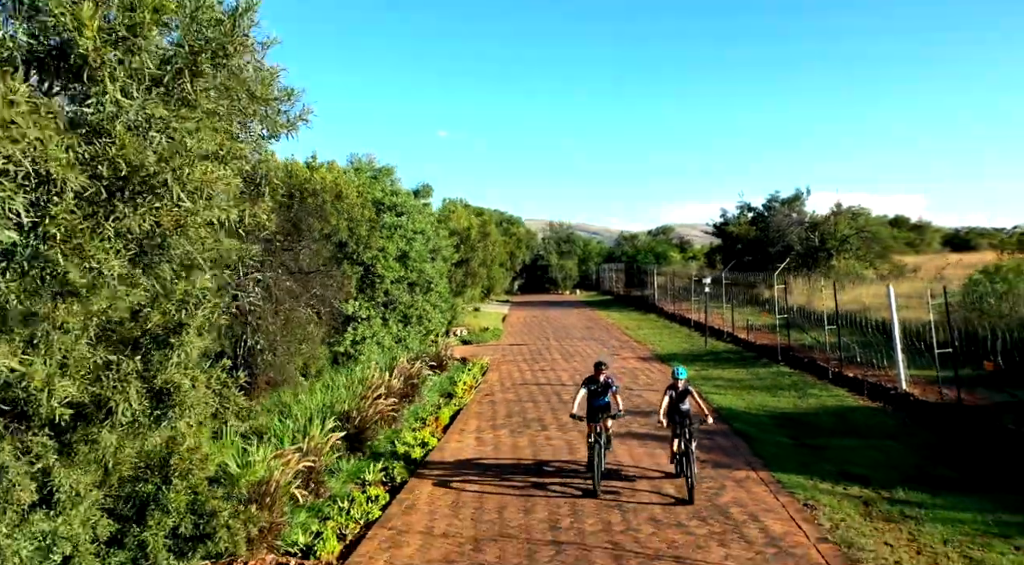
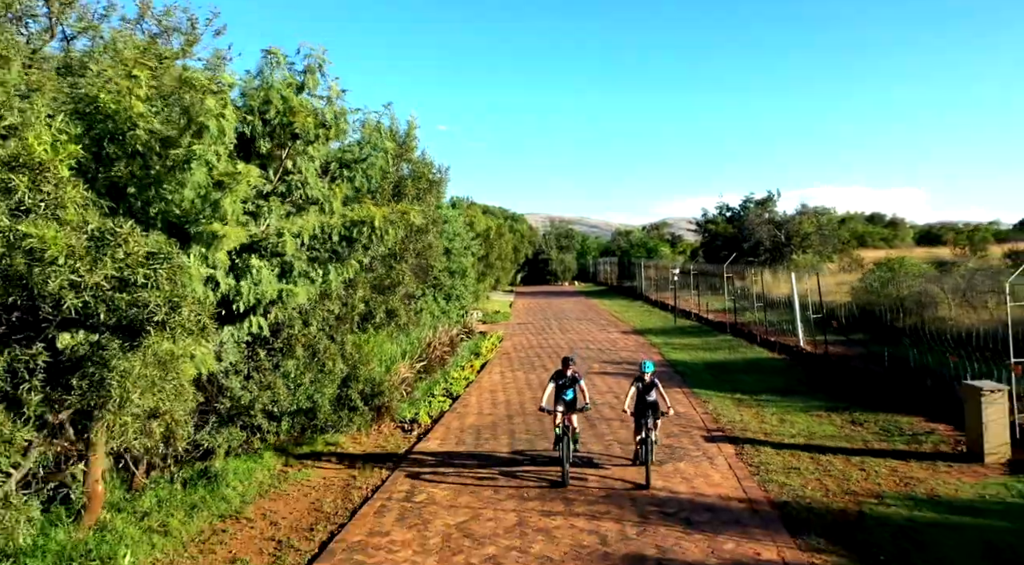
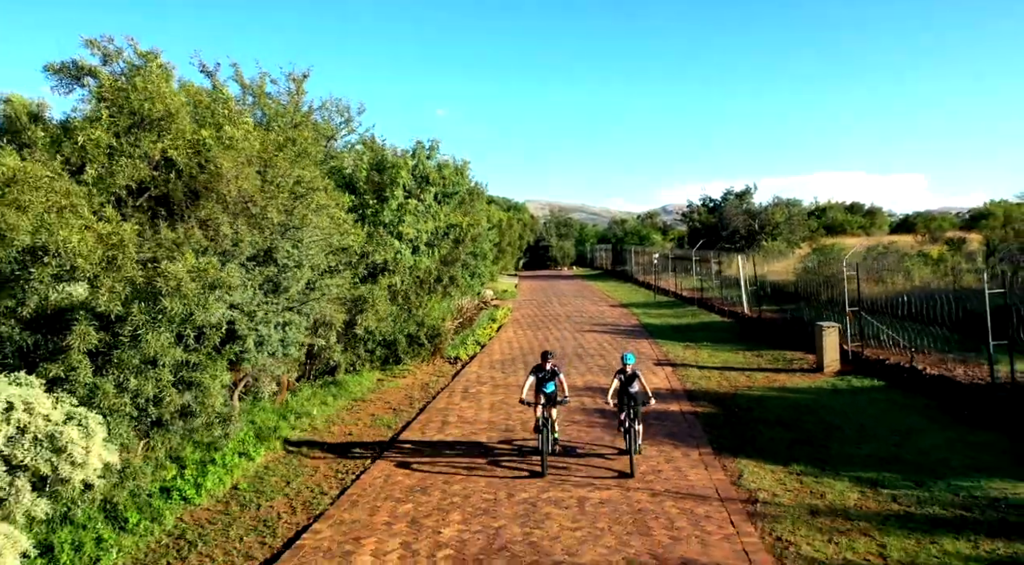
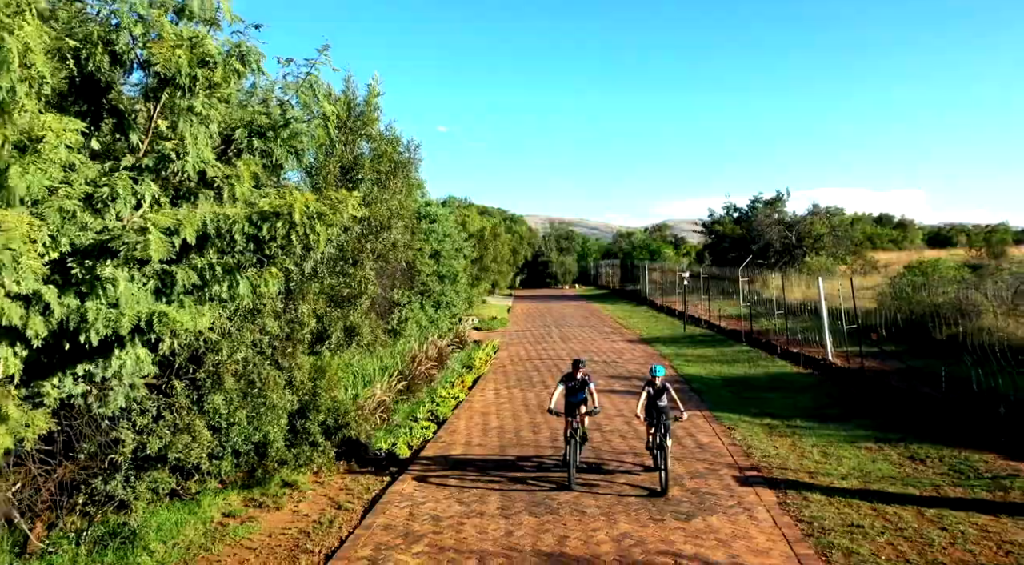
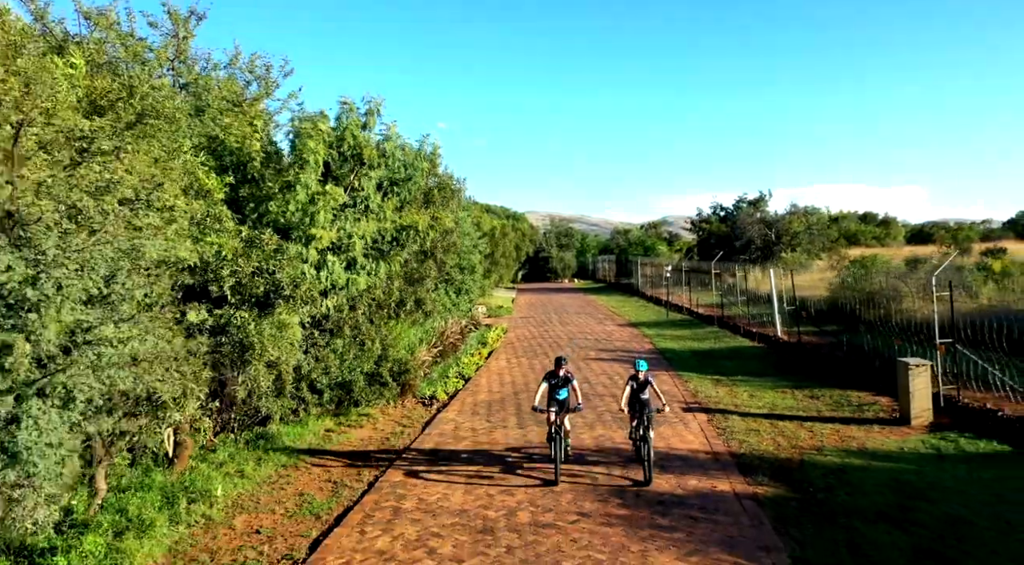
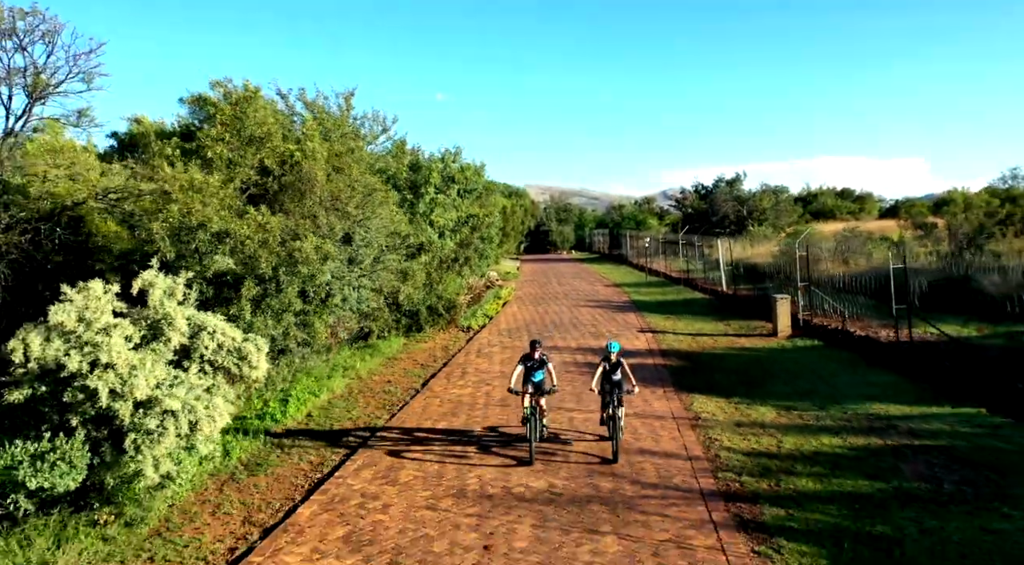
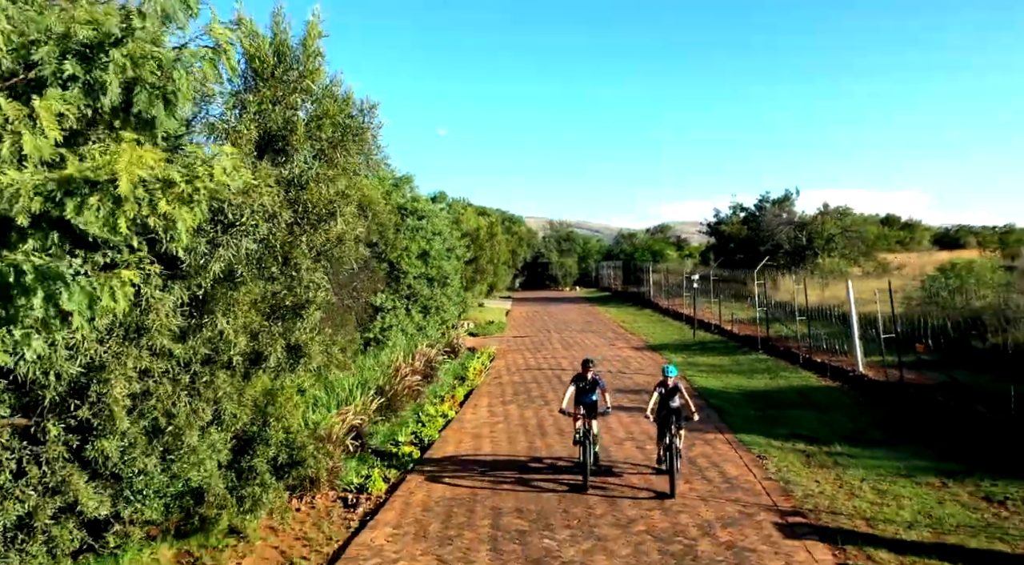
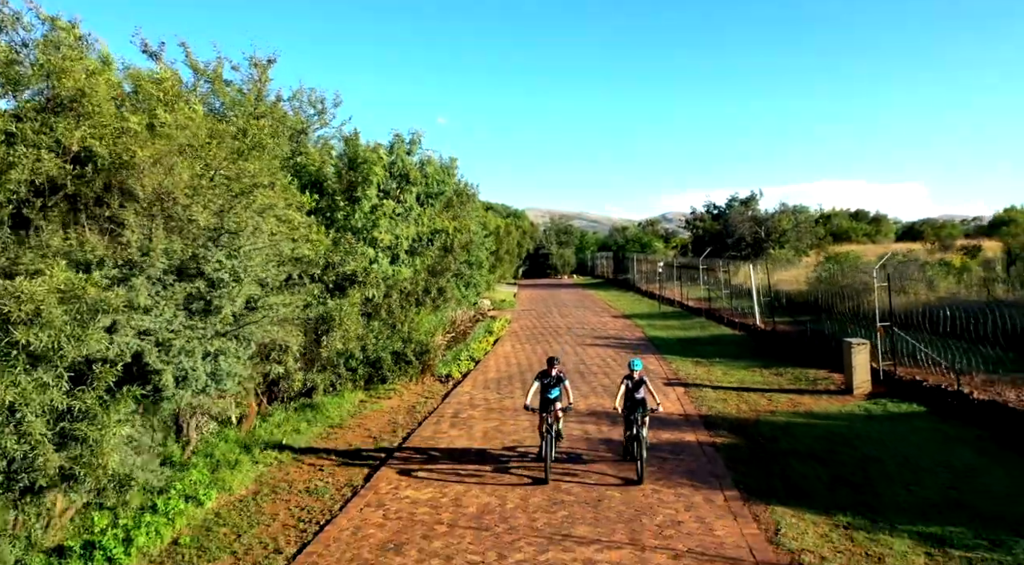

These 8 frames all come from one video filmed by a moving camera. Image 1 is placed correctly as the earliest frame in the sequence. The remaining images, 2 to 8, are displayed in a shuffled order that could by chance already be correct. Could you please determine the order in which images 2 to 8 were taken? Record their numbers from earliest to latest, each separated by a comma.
7, 4, 2, 5, 8, 3, 6
